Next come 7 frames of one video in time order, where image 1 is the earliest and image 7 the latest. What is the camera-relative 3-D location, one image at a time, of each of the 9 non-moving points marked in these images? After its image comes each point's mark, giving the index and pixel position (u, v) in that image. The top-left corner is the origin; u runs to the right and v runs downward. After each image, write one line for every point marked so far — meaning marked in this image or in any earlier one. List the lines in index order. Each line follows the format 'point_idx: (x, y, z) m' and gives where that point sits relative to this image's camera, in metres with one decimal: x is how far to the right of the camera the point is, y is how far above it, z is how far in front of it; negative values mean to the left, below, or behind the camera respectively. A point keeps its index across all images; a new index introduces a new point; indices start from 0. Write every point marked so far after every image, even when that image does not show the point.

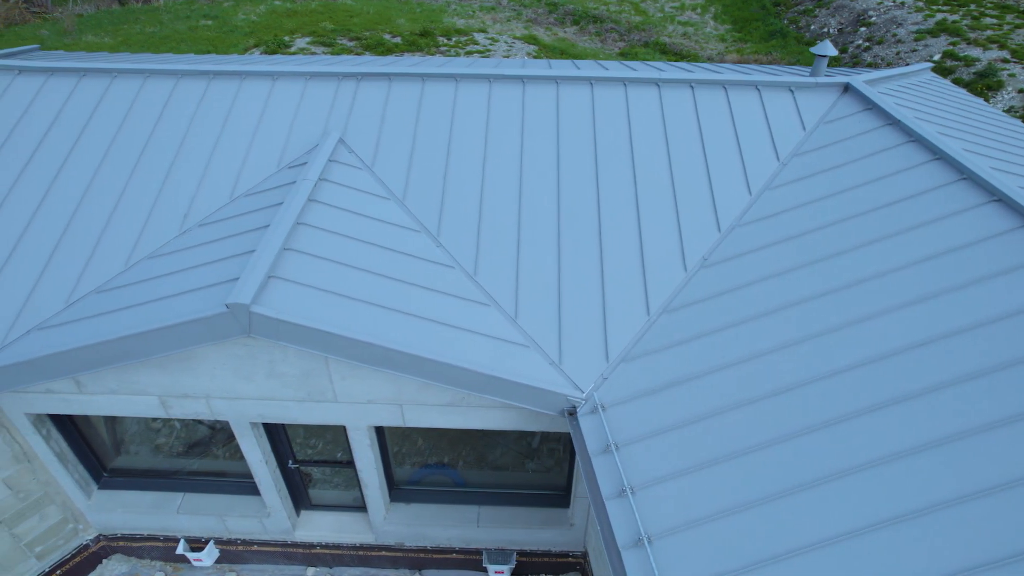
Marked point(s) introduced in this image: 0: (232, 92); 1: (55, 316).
0: (-2.1, +1.5, +7.9) m
1: (-2.7, -0.2, +6.3) m
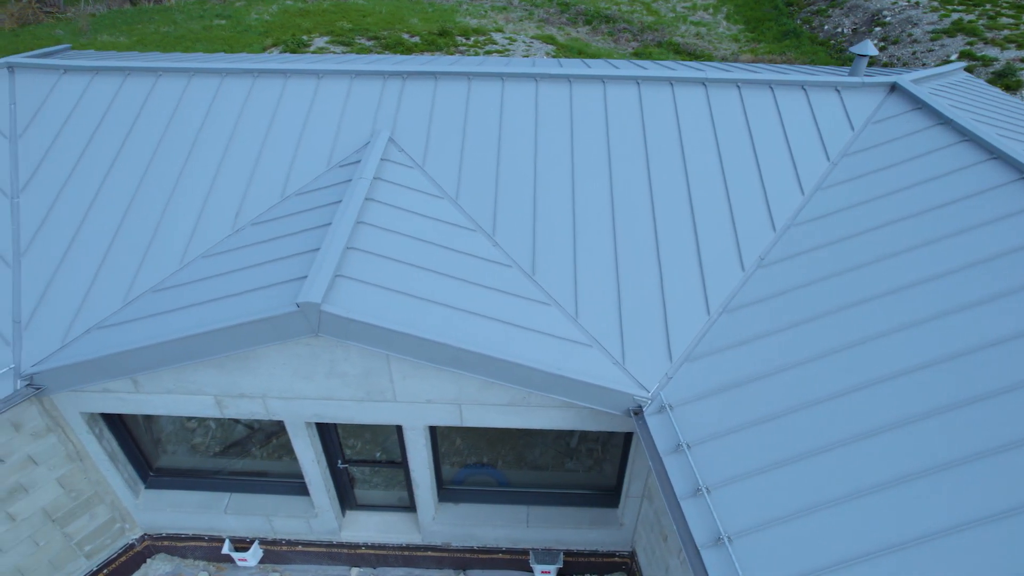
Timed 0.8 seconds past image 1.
0: (-1.7, +1.5, +7.9) m
1: (-2.3, -0.2, +6.2) m
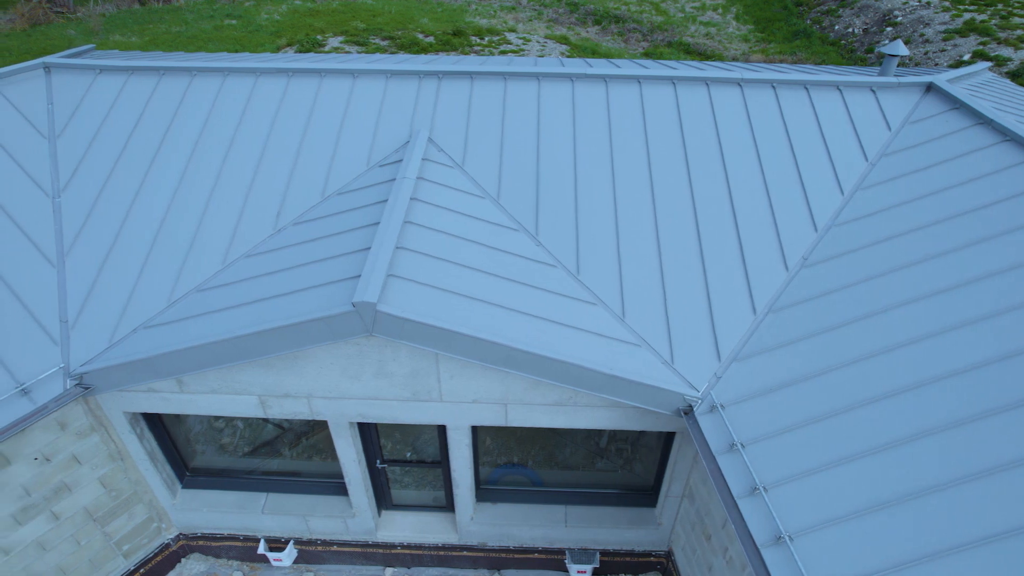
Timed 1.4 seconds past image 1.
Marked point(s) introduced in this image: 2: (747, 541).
0: (-1.5, +1.5, +7.9) m
1: (-2.1, -0.2, +6.2) m
2: (+1.1, -1.2, +4.8) m
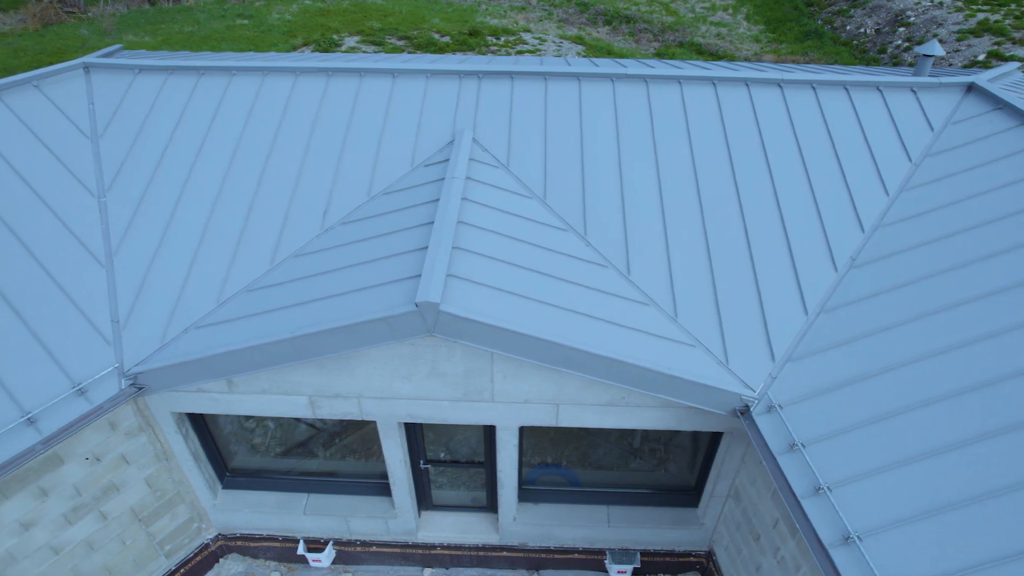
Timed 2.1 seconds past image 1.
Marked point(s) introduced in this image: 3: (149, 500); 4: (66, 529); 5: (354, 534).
0: (-1.2, +1.5, +7.9) m
1: (-1.8, -0.2, +6.2) m
2: (+1.4, -1.2, +4.8) m
3: (-2.4, -1.4, +7.0) m
4: (-2.7, -1.4, +6.4) m
5: (-1.2, -1.8, +7.8) m
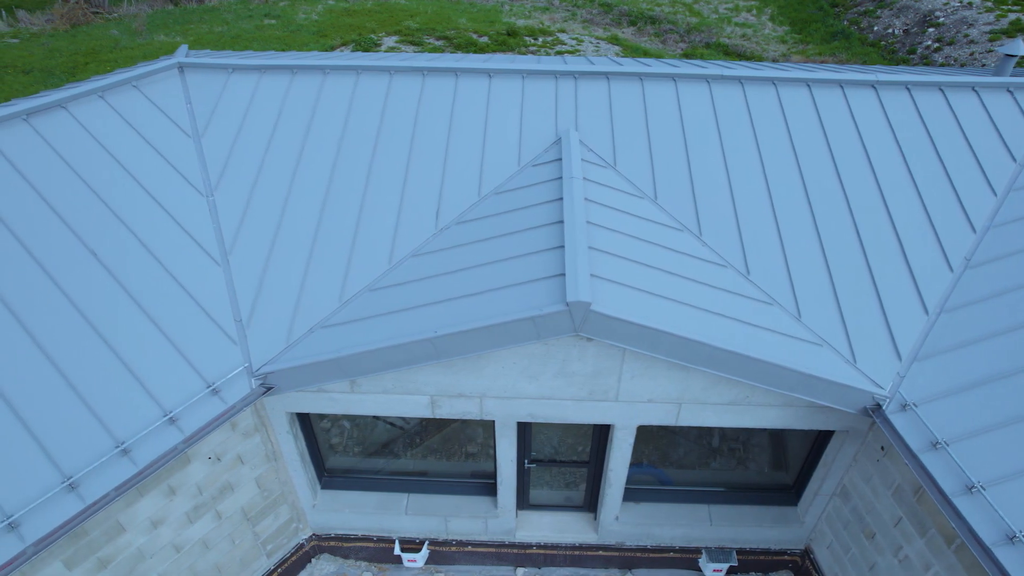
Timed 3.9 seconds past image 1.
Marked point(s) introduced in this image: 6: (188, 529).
0: (-0.5, +1.5, +7.9) m
1: (-1.1, -0.2, +6.2) m
2: (+2.1, -1.2, +4.9) m
3: (-1.7, -1.4, +7.0) m
4: (-2.0, -1.4, +6.4) m
5: (-0.5, -1.8, +7.8) m
6: (-1.9, -1.4, +6.4) m
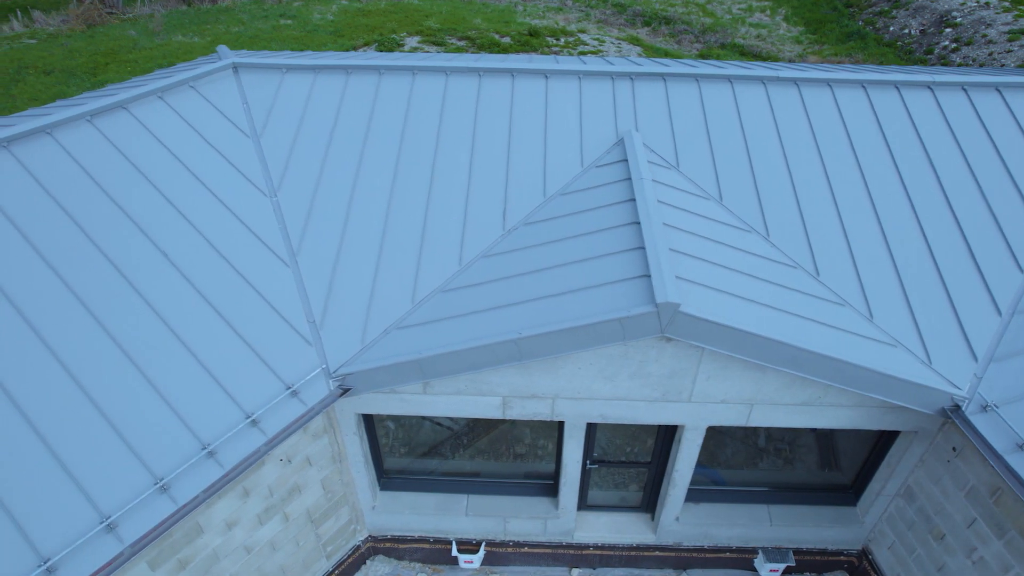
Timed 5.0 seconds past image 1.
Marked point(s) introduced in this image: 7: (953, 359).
0: (0.0, +1.5, +7.9) m
1: (-0.6, -0.2, +6.2) m
2: (+2.5, -1.2, +4.9) m
3: (-1.3, -1.4, +7.0) m
4: (-1.5, -1.4, +6.4) m
5: (0.0, -1.8, +7.8) m
6: (-1.5, -1.5, +6.4) m
7: (+2.5, -0.4, +6.0) m
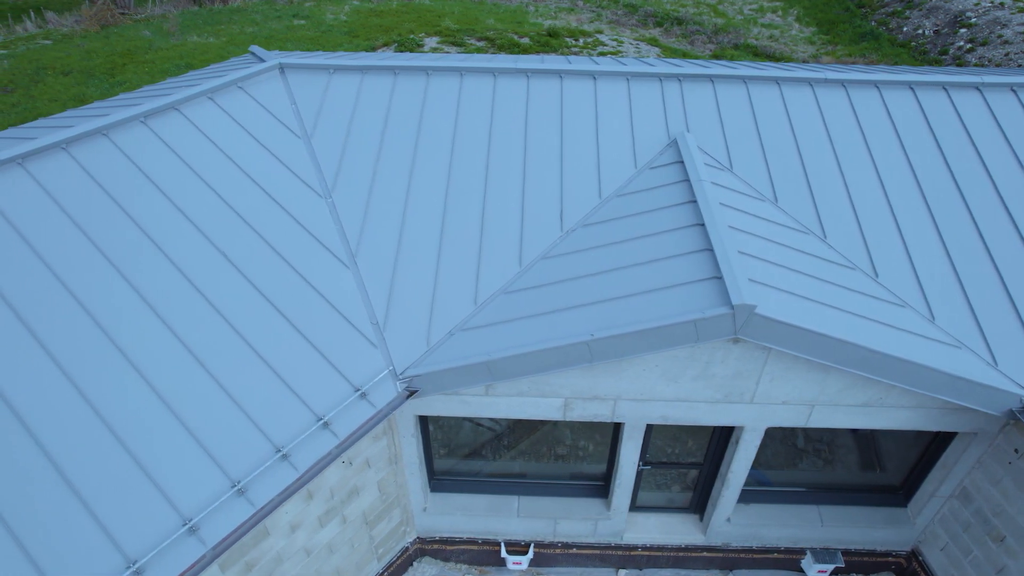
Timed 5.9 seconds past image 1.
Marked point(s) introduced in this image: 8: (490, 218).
0: (+0.3, +1.5, +7.9) m
1: (-0.3, -0.2, +6.2) m
2: (+2.9, -1.2, +4.9) m
3: (-0.9, -1.4, +7.0) m
4: (-1.2, -1.5, +6.3) m
5: (+0.3, -1.8, +7.8) m
6: (-1.2, -1.5, +6.4) m
7: (+2.9, -0.4, +6.0) m
8: (-0.2, +0.4, +6.8) m
